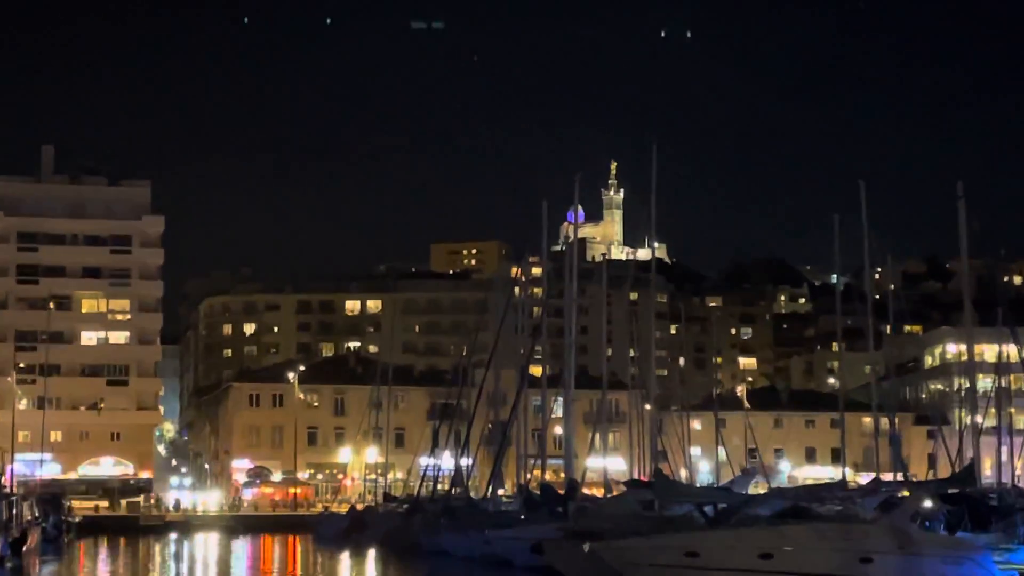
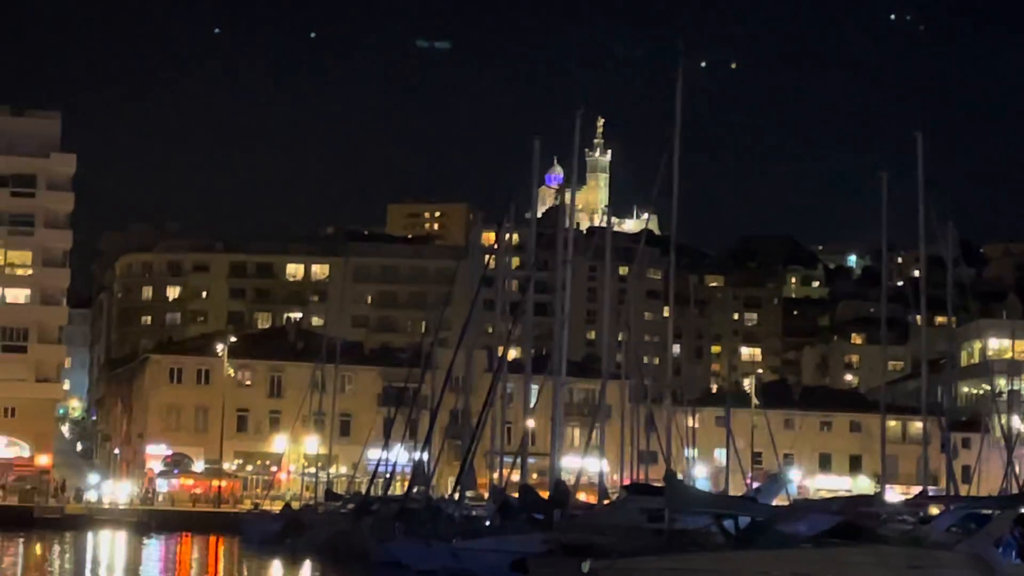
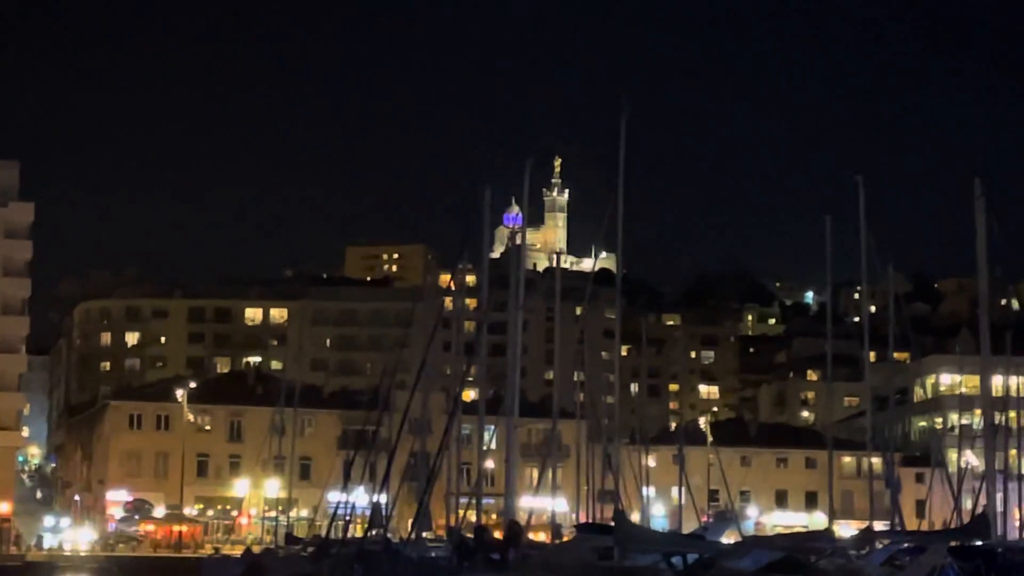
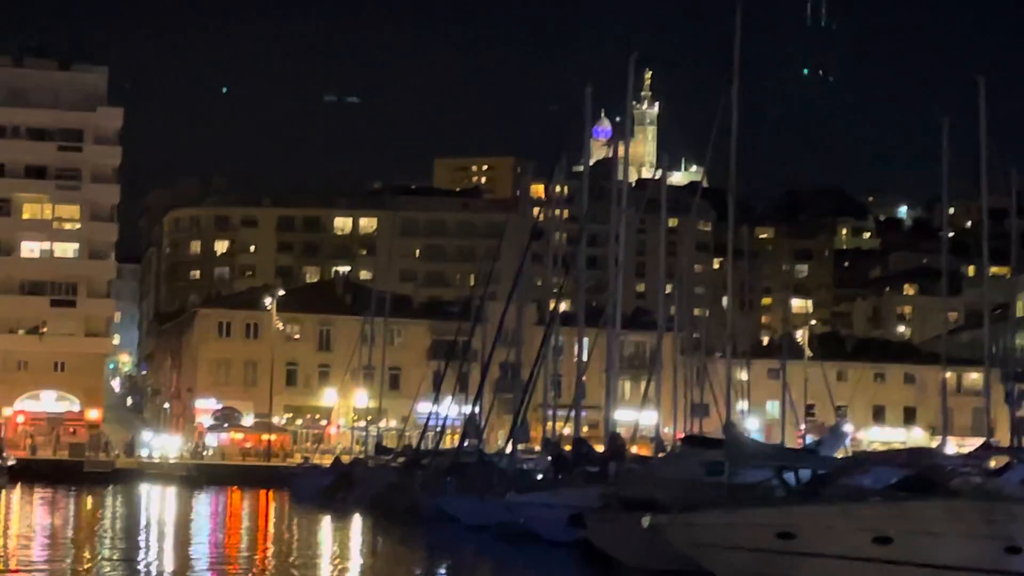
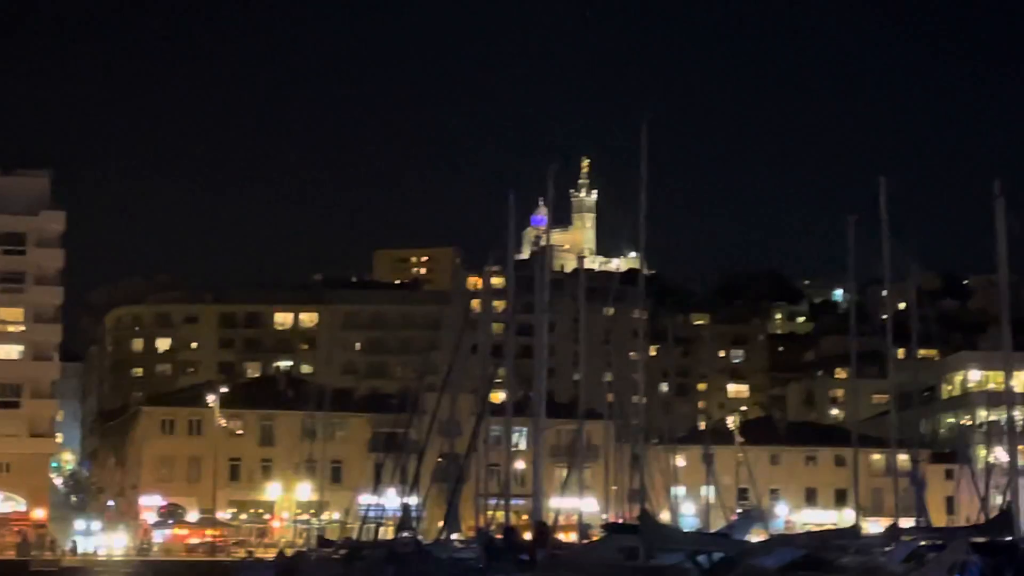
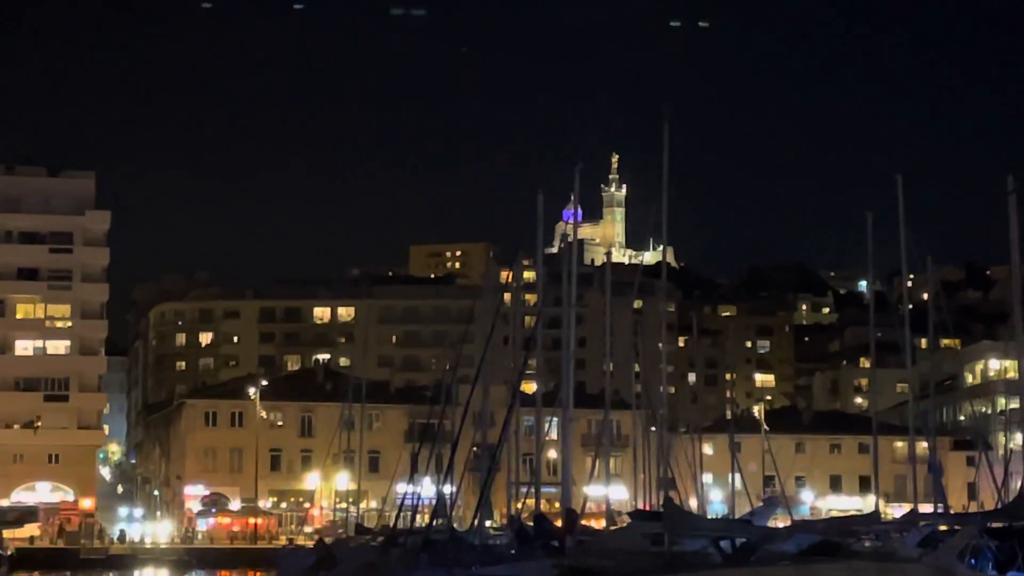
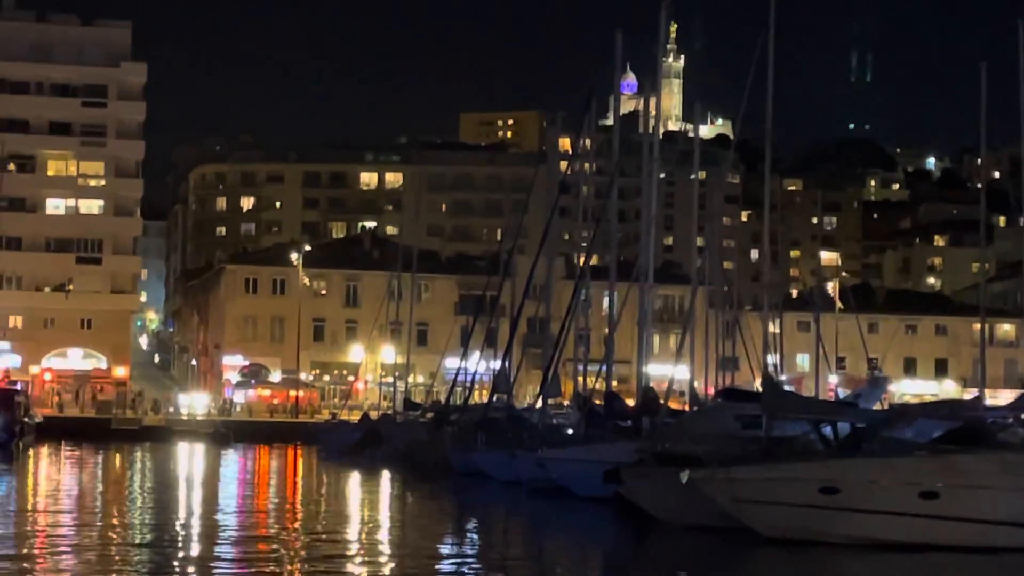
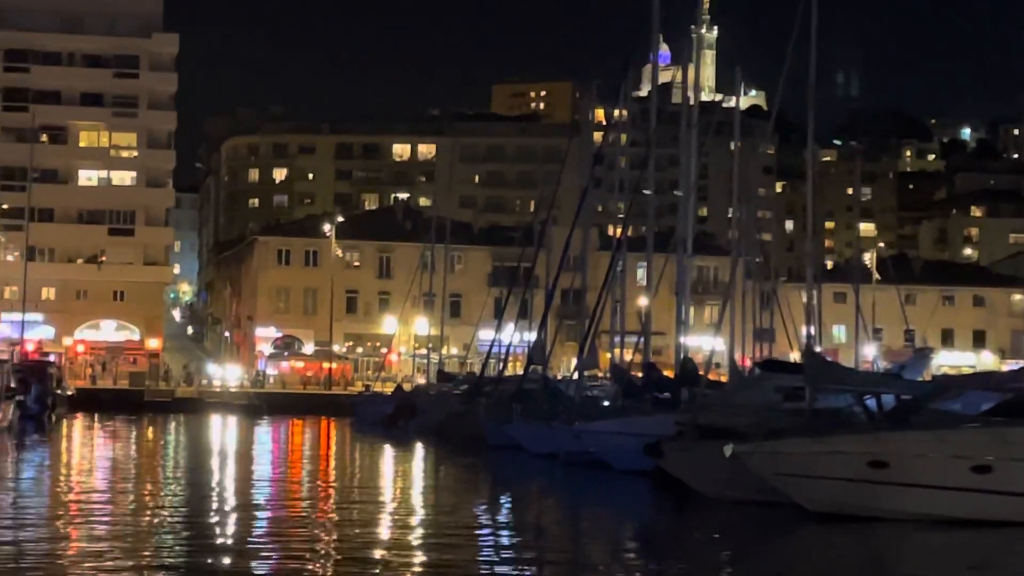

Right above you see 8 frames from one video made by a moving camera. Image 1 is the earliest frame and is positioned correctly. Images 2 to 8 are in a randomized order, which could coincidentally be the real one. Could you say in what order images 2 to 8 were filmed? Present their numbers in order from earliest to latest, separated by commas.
6, 5, 3, 2, 4, 7, 8
